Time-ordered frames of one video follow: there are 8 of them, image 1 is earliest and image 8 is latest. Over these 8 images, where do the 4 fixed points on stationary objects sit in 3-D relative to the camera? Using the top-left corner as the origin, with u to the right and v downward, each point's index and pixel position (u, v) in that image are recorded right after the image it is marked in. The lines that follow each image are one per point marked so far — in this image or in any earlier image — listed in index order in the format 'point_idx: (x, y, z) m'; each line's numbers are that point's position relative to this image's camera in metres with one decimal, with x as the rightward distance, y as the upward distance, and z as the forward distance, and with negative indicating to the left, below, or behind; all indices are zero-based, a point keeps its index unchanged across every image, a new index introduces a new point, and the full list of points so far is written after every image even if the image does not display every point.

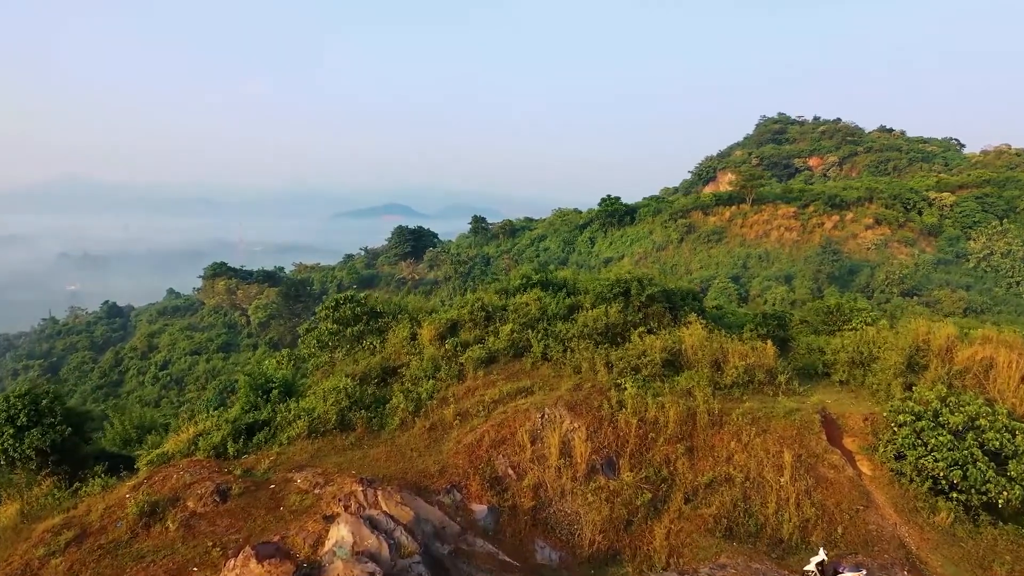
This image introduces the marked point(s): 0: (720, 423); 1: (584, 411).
0: (+2.3, -1.5, +9.4) m
1: (+0.8, -1.3, +9.4) m
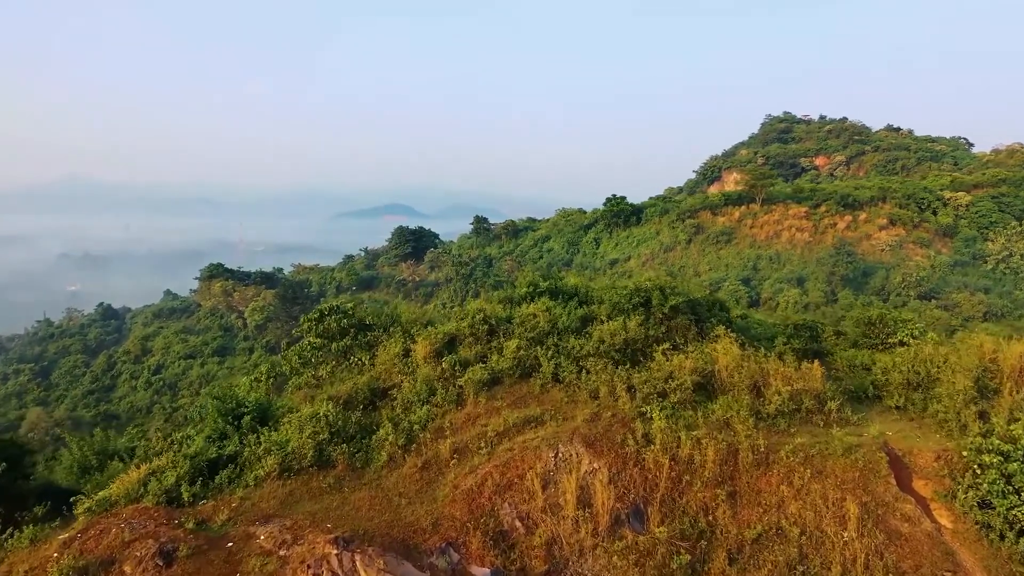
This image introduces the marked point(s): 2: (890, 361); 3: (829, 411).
0: (+2.3, -1.6, +7.9) m
1: (+0.8, -1.5, +8.0) m
2: (+4.8, -0.9, +11.1) m
3: (+3.3, -1.3, +9.0) m
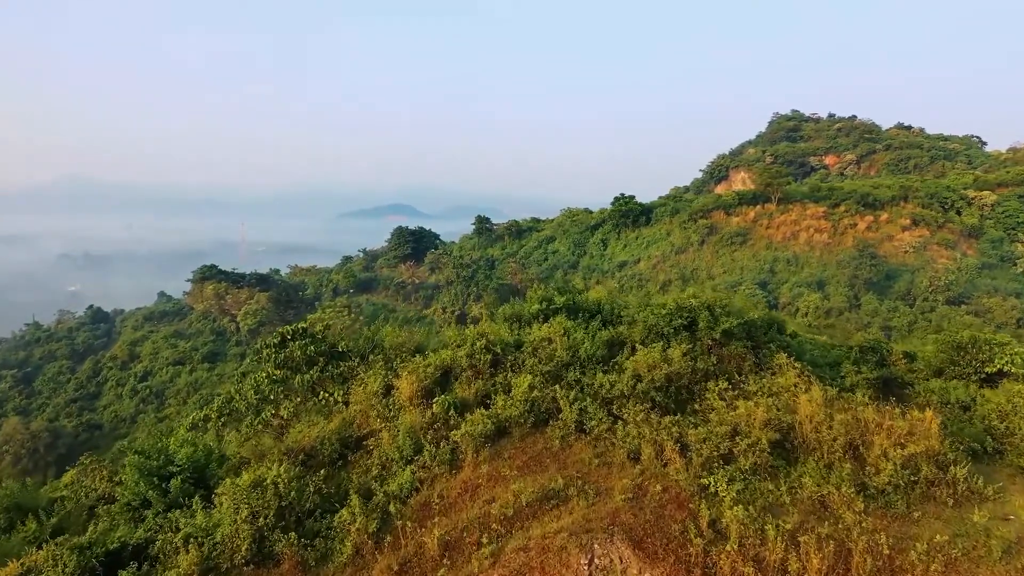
0: (+2.4, -1.8, +5.5) m
1: (+0.9, -1.7, +5.6) m
2: (+4.9, -1.1, +8.7) m
3: (+3.4, -1.5, +6.6) m
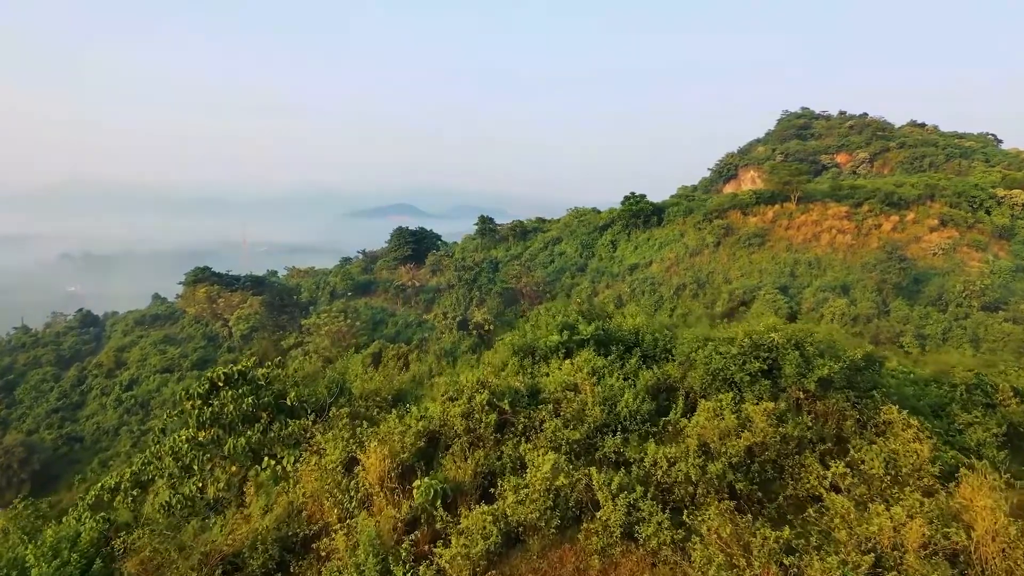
0: (+2.5, -2.0, +3.0) m
1: (+1.0, -1.9, +3.1) m
2: (+5.0, -1.4, +6.1) m
3: (+3.5, -1.7, +4.1) m
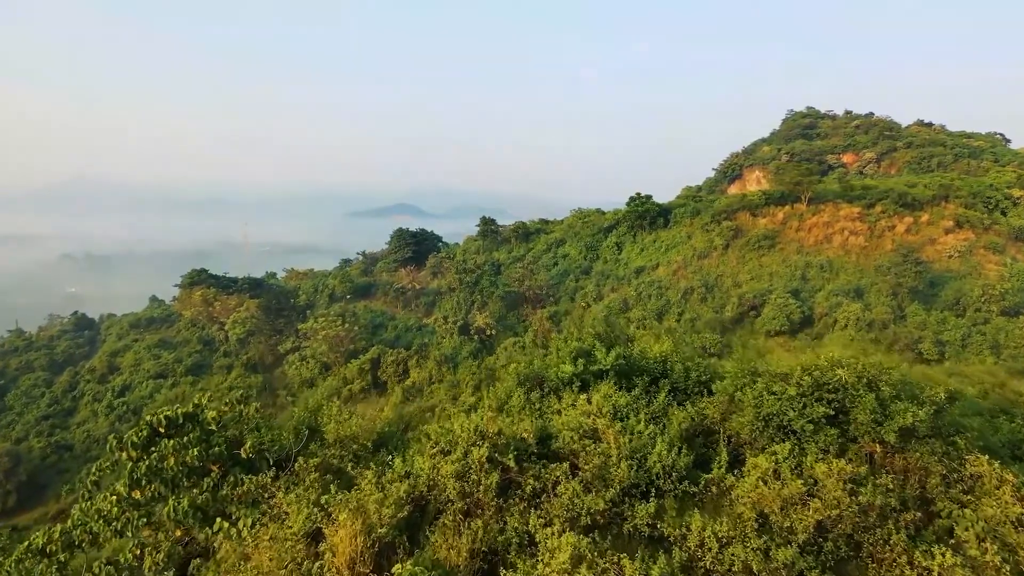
0: (+2.5, -2.2, +1.7) m
1: (+1.1, -2.1, +1.8) m
2: (+5.0, -1.5, +4.9) m
3: (+3.5, -1.9, +2.8) m
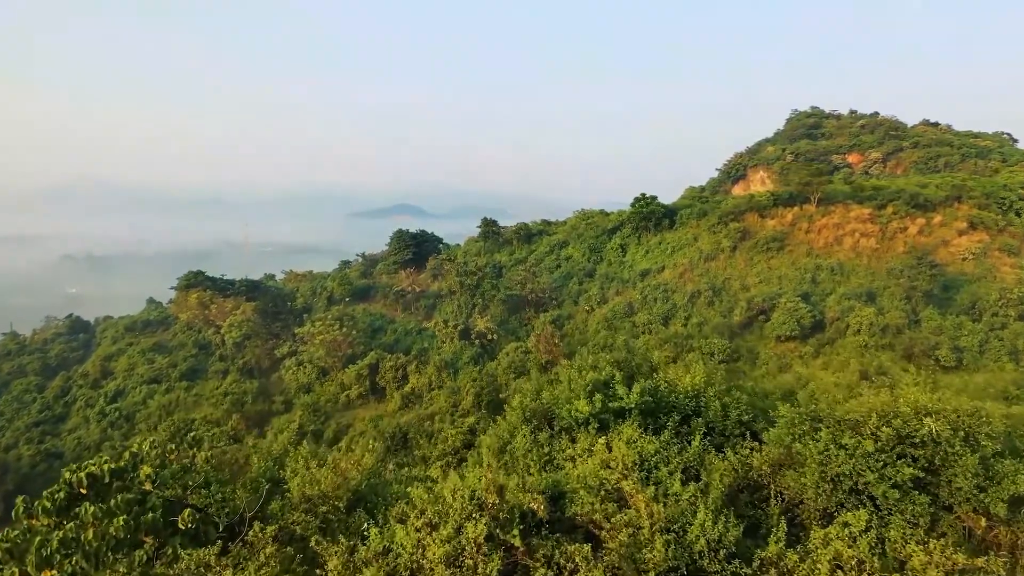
0: (+2.5, -2.3, +0.6) m
1: (+1.1, -2.2, +0.7) m
2: (+5.1, -1.7, +3.8) m
3: (+3.5, -2.0, +1.7) m
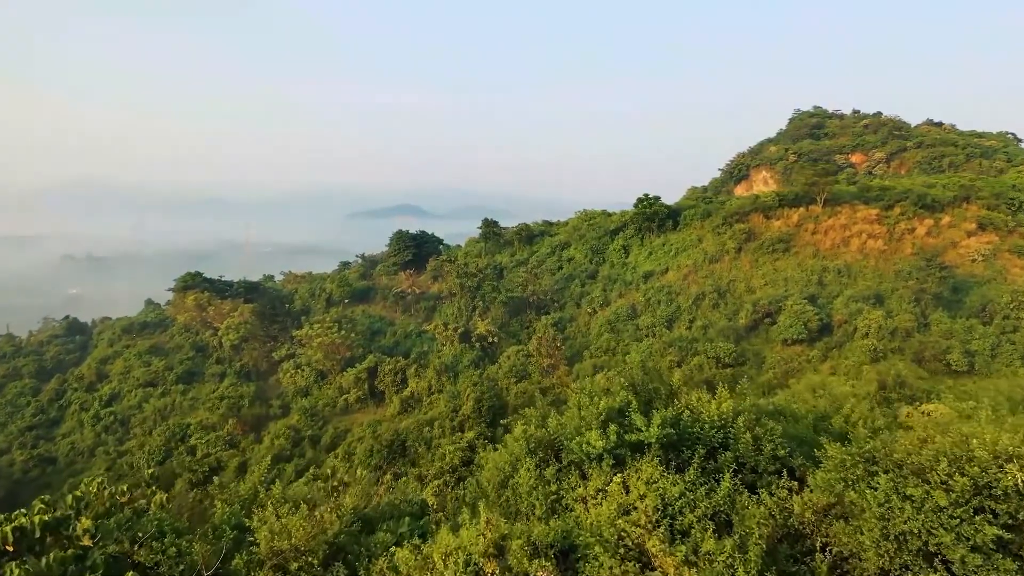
0: (+2.6, -2.4, -0.1) m
1: (+1.1, -2.3, 0.0) m
2: (+5.1, -1.8, +3.0) m
3: (+3.5, -2.1, +1.0) m
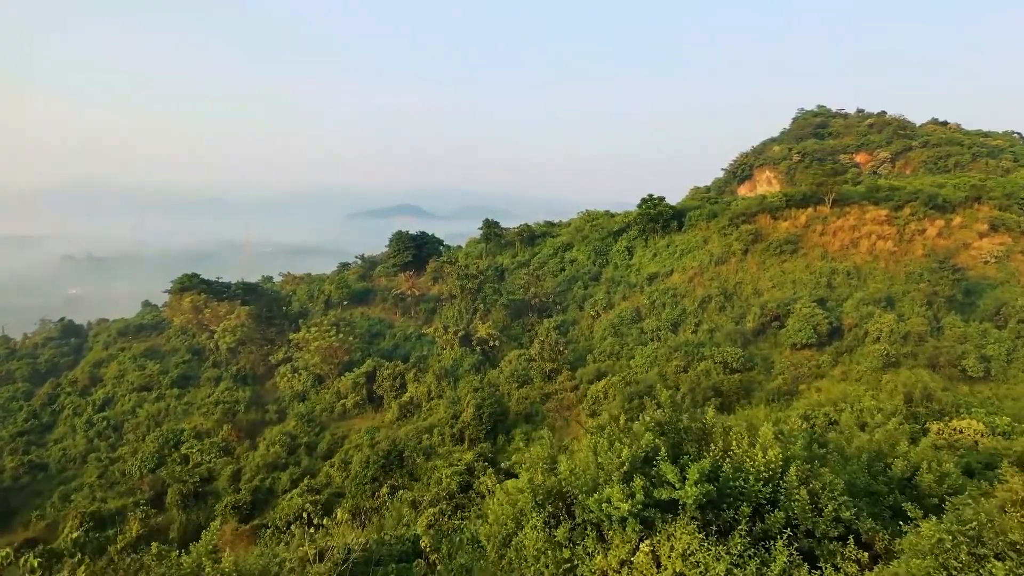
0: (+2.6, -2.5, -1.0) m
1: (+1.1, -2.4, -0.9) m
2: (+5.1, -1.9, +2.1) m
3: (+3.6, -2.2, +0.1) m
